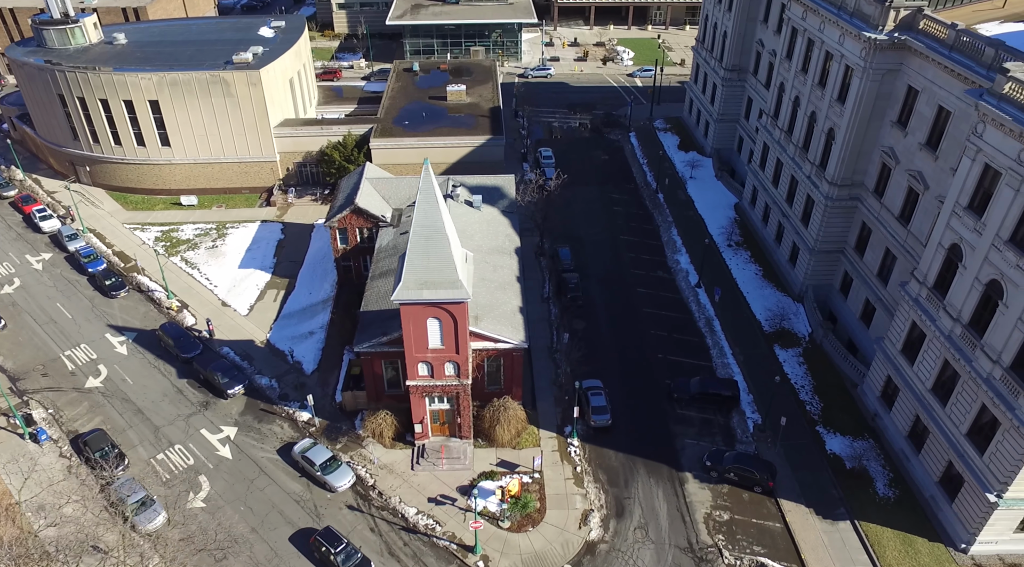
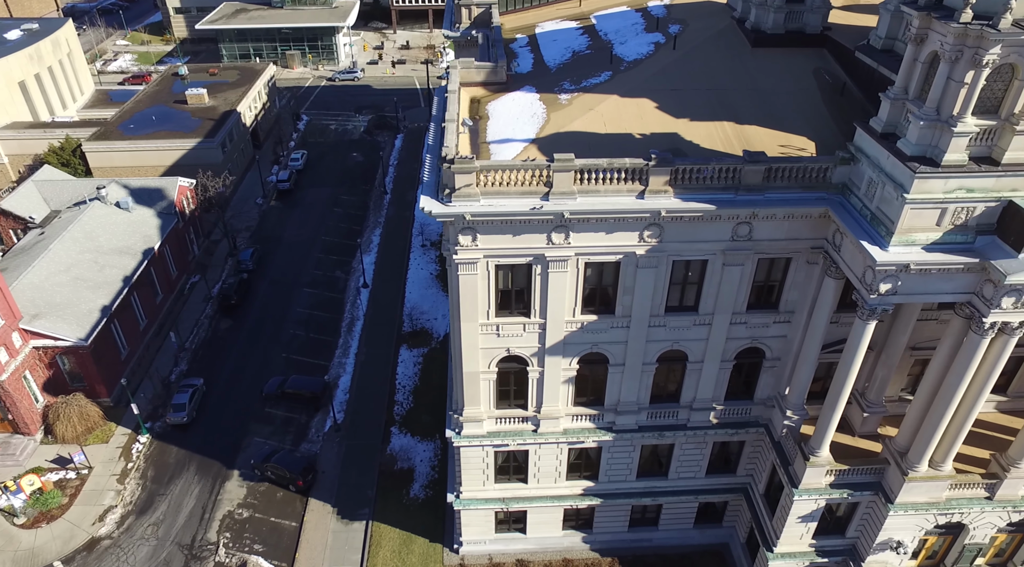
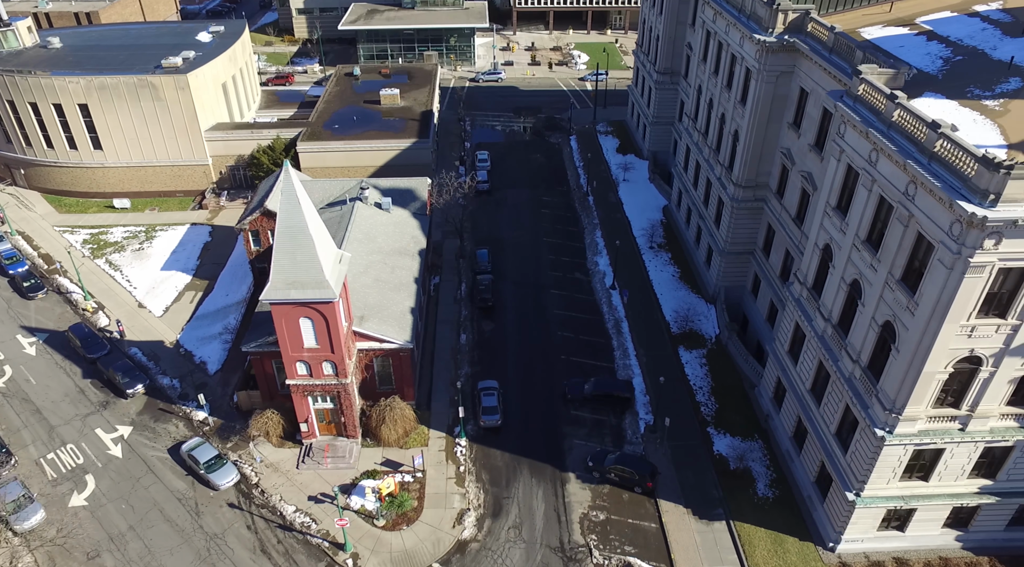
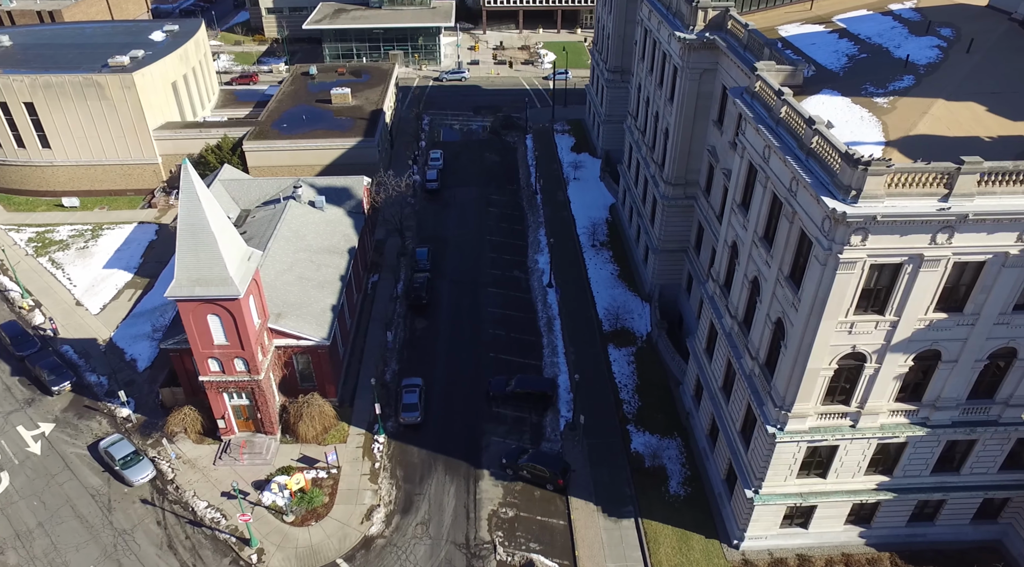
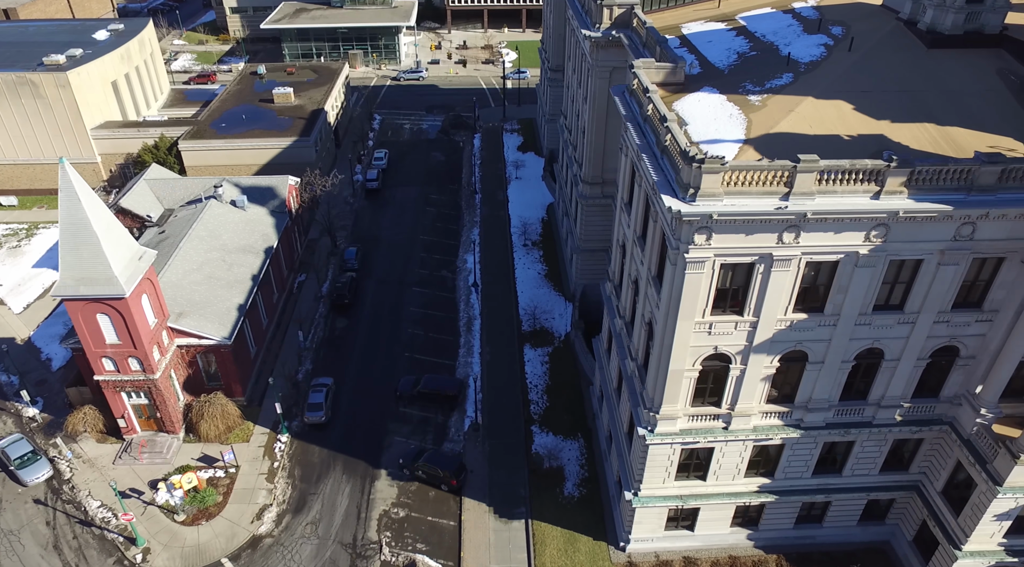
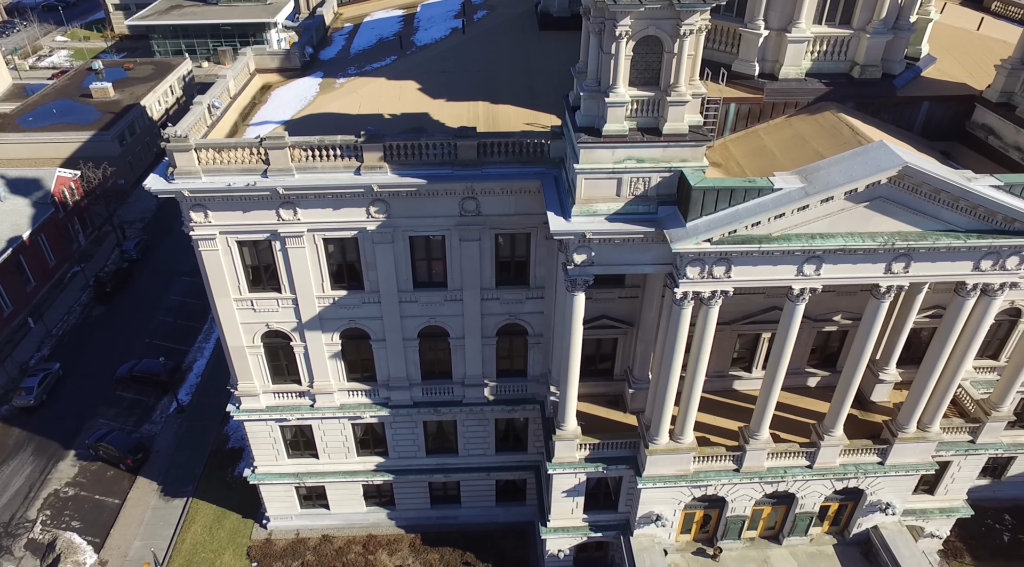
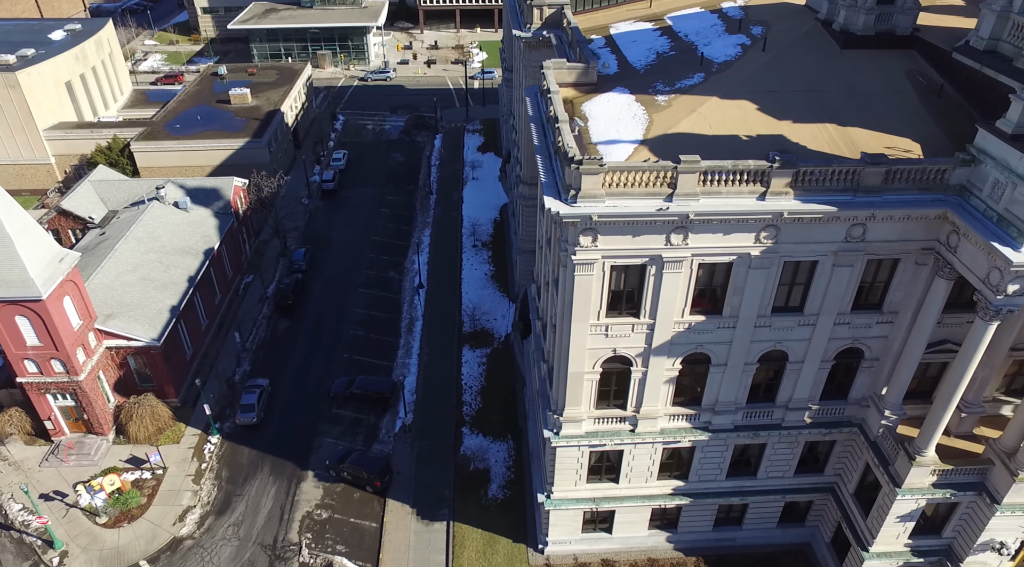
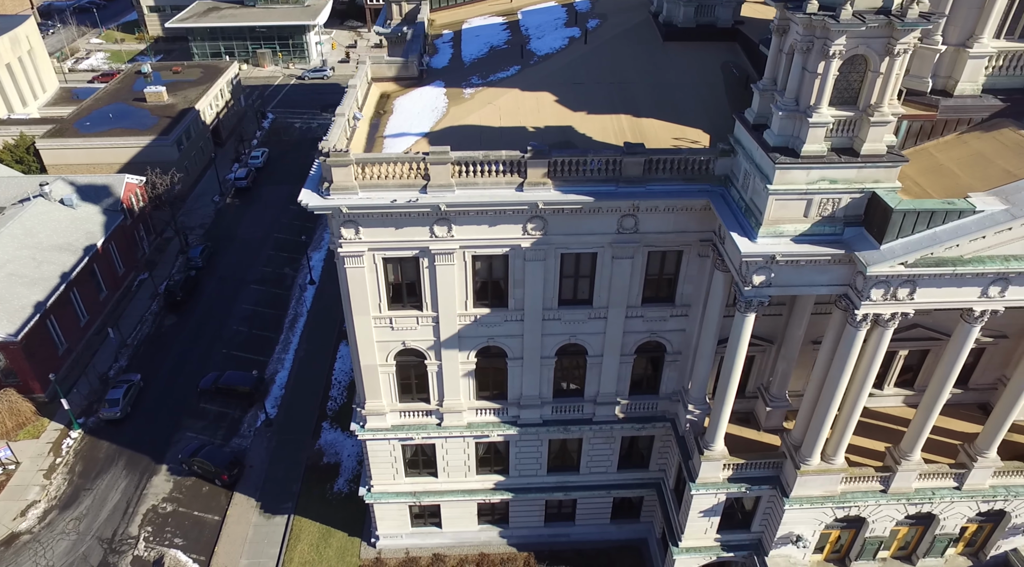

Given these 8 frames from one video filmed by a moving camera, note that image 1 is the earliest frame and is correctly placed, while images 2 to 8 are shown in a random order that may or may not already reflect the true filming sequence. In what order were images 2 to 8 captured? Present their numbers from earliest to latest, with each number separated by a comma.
3, 4, 5, 7, 2, 8, 6
